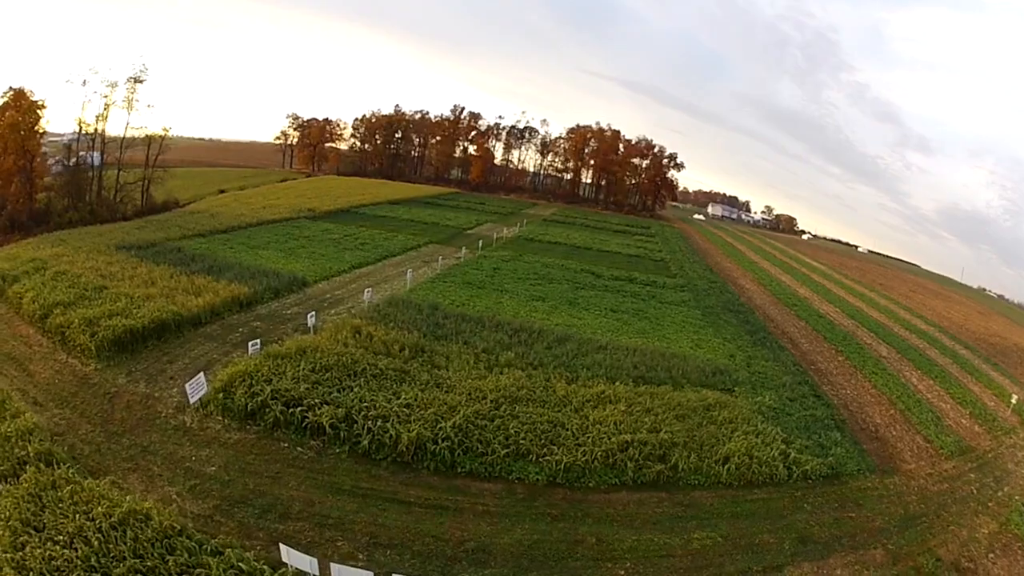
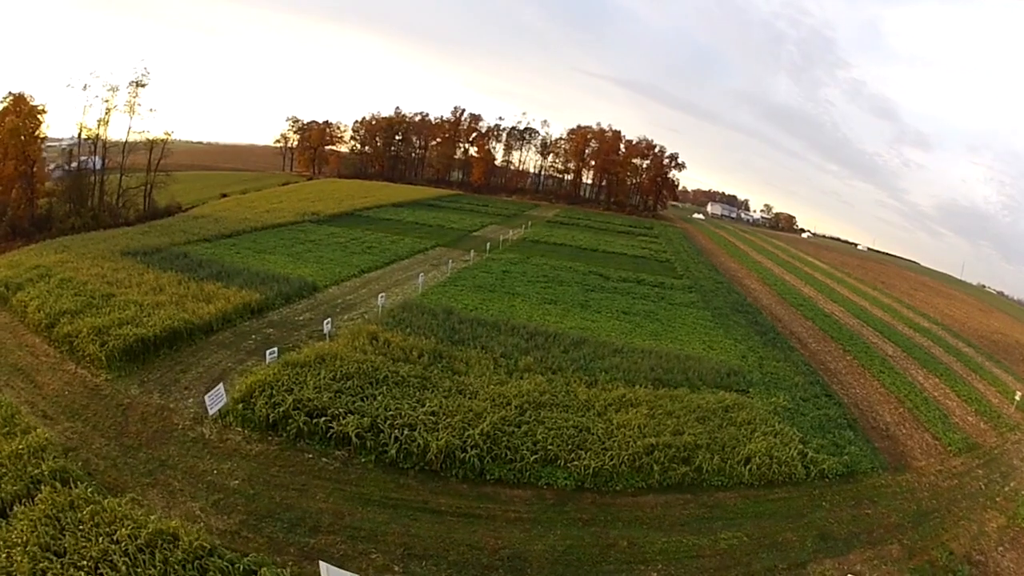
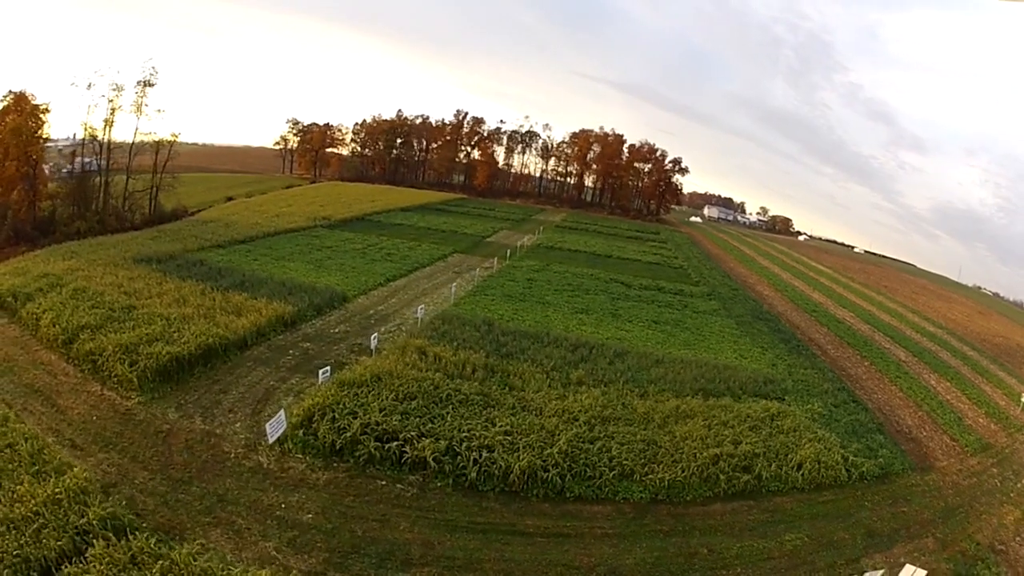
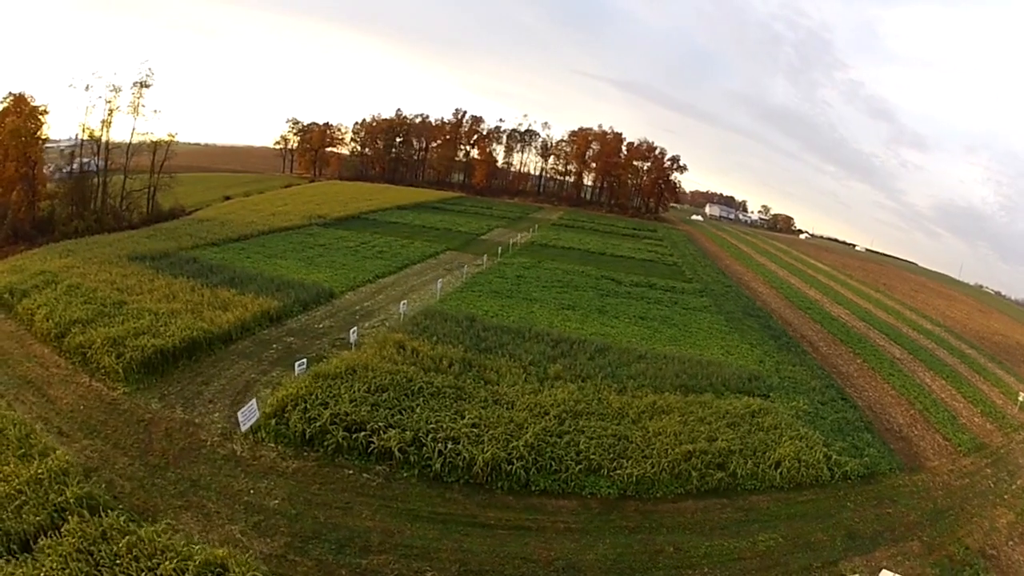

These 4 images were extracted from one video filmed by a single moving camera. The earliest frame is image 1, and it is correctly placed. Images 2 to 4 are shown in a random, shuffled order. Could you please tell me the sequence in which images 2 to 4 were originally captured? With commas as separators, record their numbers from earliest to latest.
2, 4, 3
